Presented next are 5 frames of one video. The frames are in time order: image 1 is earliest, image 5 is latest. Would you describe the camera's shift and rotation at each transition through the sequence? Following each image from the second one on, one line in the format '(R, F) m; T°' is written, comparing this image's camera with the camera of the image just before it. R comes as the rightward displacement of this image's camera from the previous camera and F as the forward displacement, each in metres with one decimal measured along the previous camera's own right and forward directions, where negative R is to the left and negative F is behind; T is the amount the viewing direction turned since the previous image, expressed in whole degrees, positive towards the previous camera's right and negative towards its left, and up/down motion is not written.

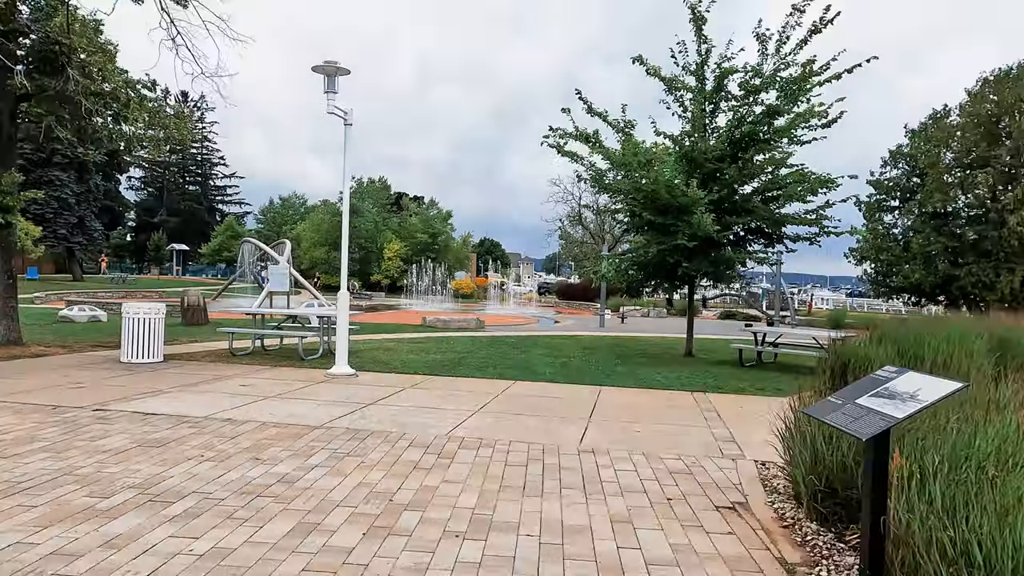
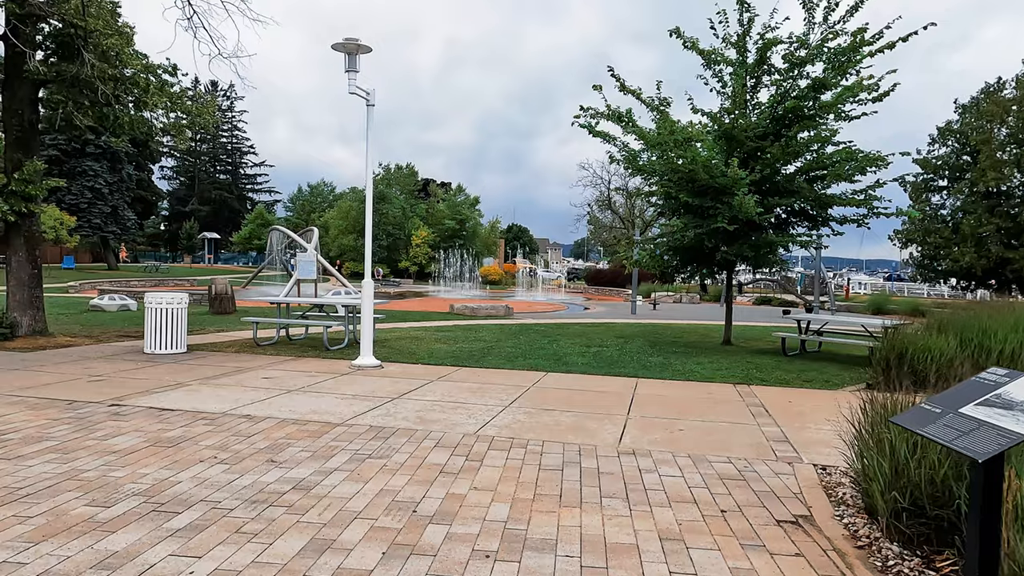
(0.0, +0.5) m; -2°
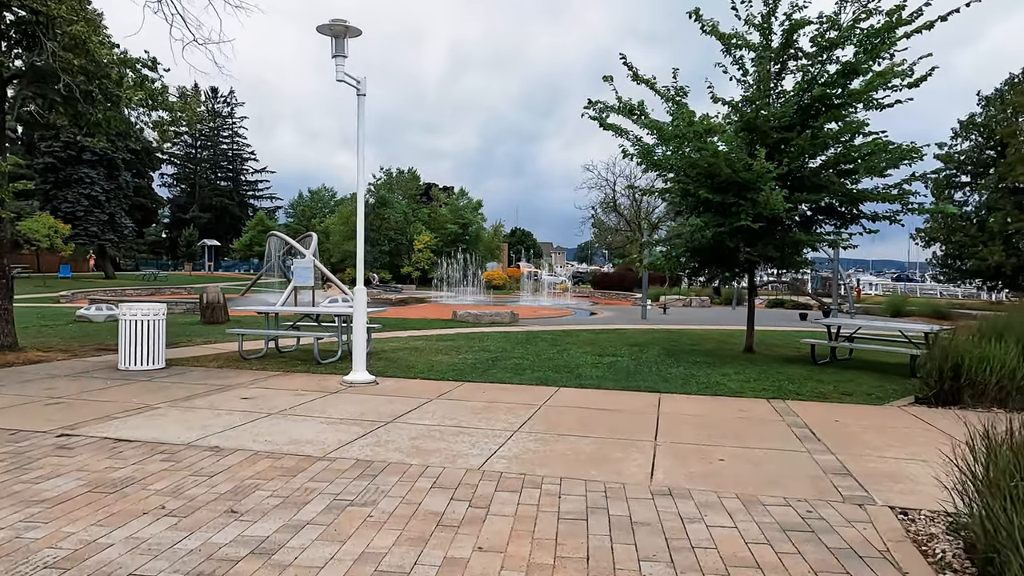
(0.0, +0.9) m; 0°
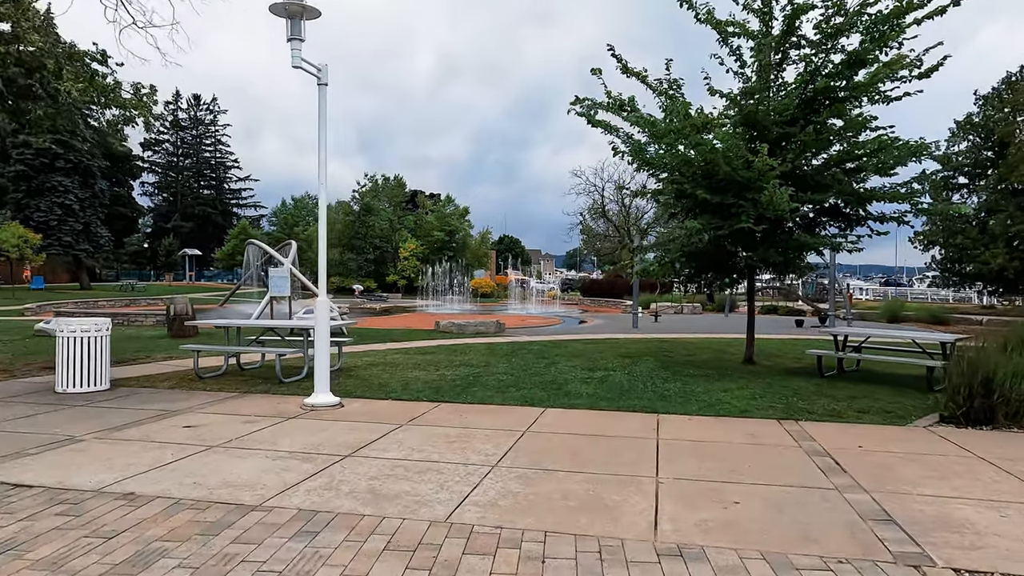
(+0.1, +0.9) m; +1°
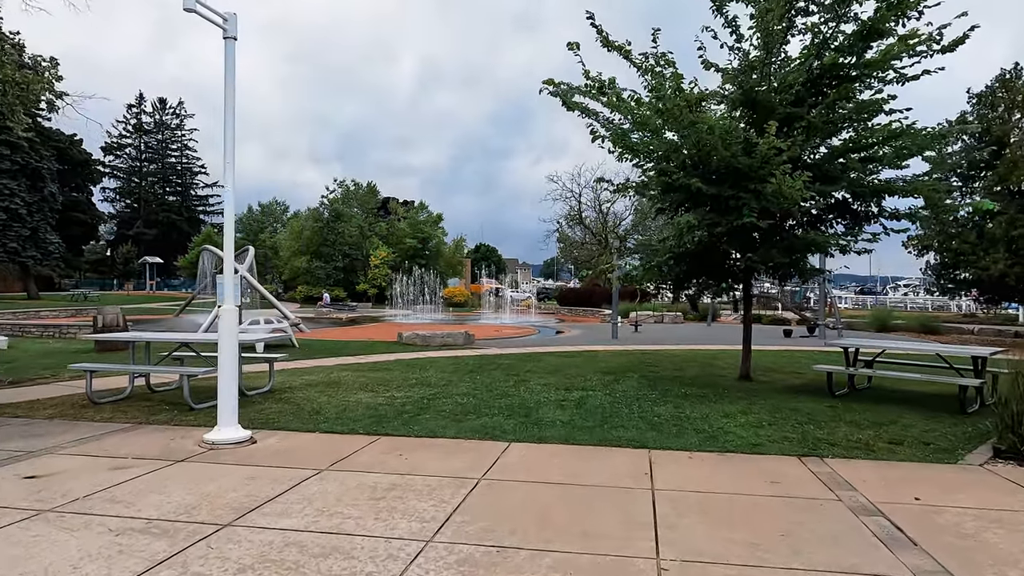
(+0.2, +1.6) m; +2°
